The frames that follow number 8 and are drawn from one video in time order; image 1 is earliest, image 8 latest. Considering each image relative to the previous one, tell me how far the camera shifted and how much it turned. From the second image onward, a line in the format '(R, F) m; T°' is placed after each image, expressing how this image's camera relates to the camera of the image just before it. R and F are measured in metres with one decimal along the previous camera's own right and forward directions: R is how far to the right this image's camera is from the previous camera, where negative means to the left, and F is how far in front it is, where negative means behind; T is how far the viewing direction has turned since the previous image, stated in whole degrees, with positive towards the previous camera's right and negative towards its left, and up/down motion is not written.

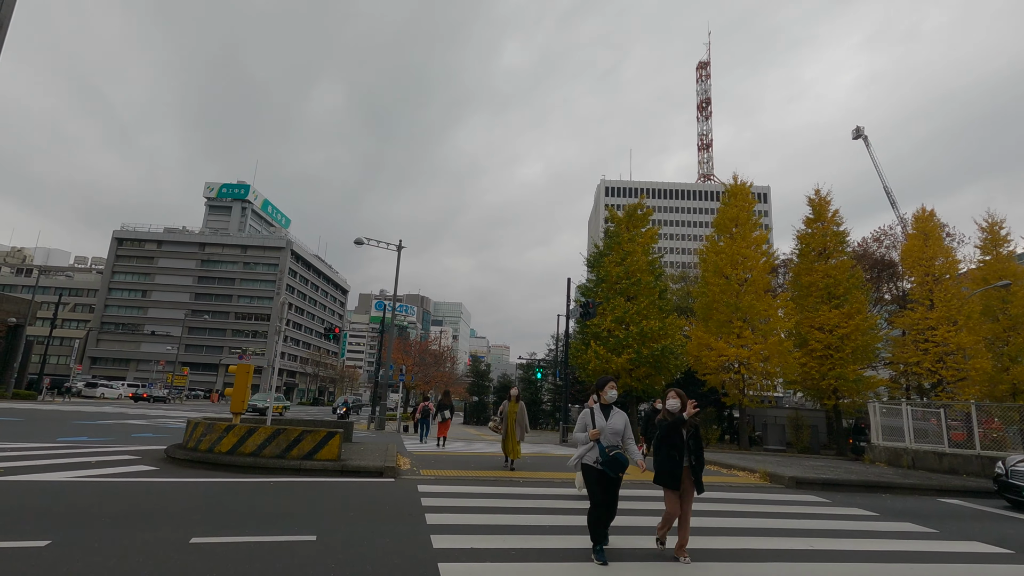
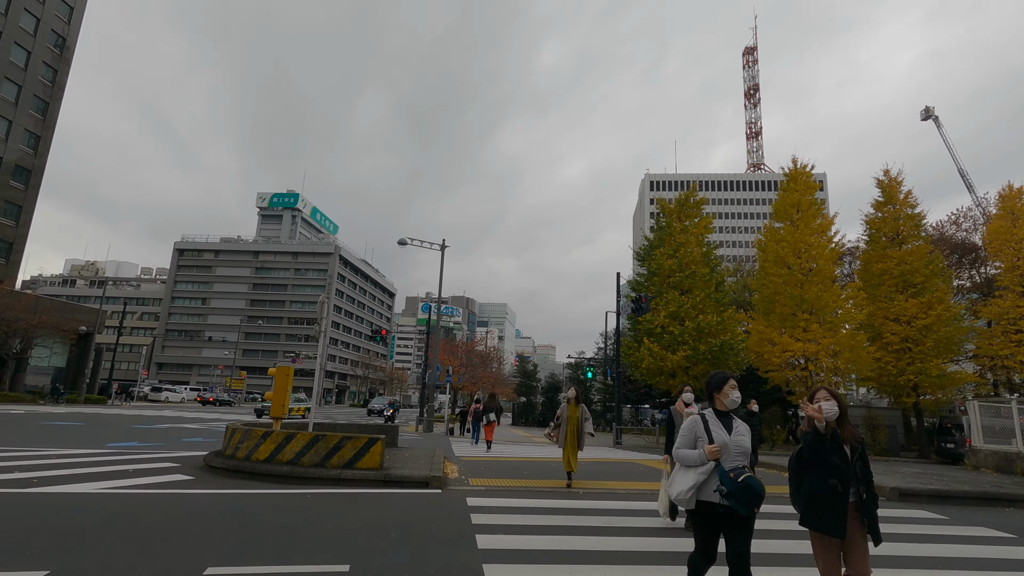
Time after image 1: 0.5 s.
(-0.1, +0.8) m; -5°
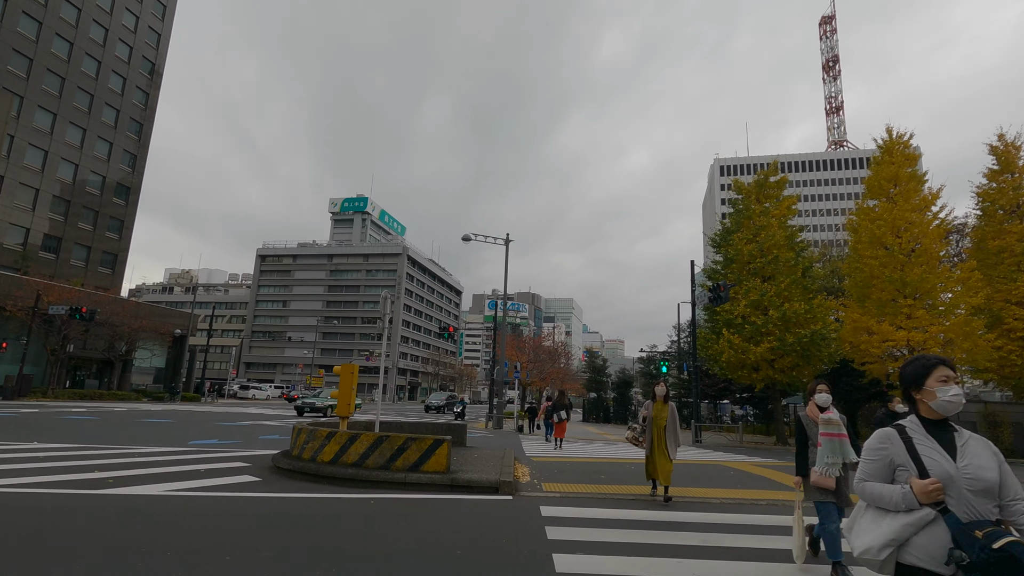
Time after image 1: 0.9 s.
(-0.1, +0.6) m; -7°
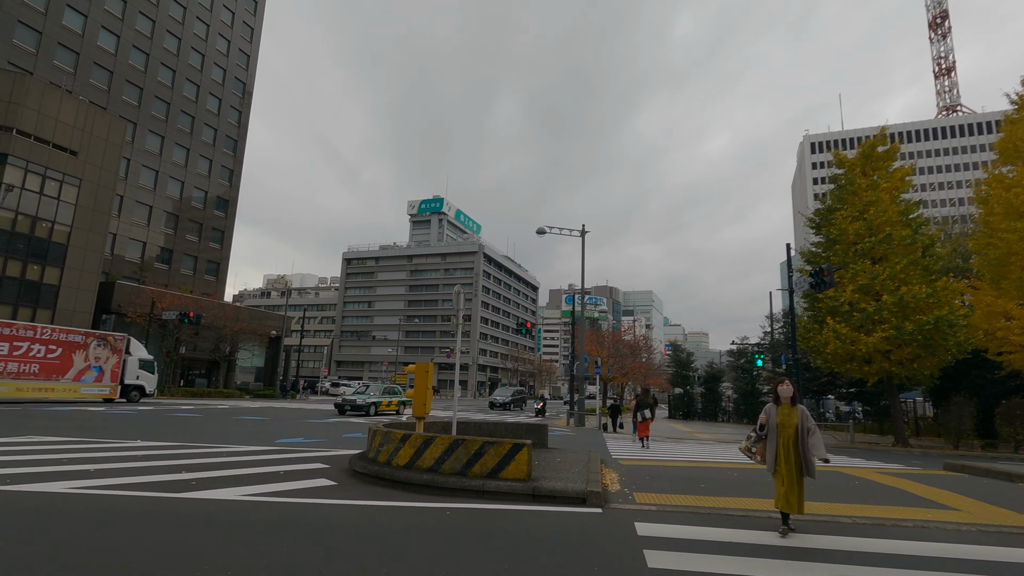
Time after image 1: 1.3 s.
(-0.1, +0.6) m; -8°
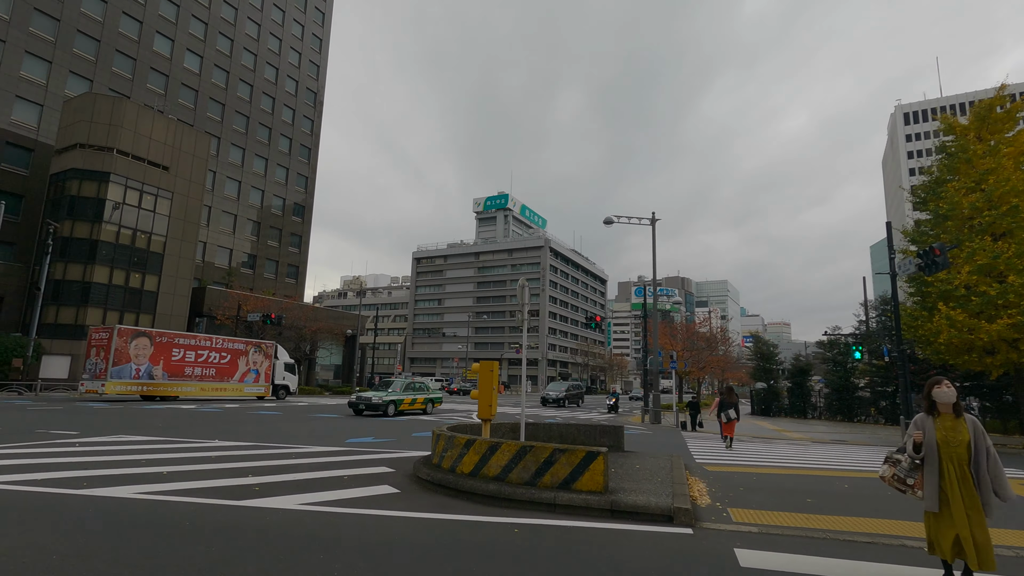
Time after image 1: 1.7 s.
(0.0, +0.6) m; -7°
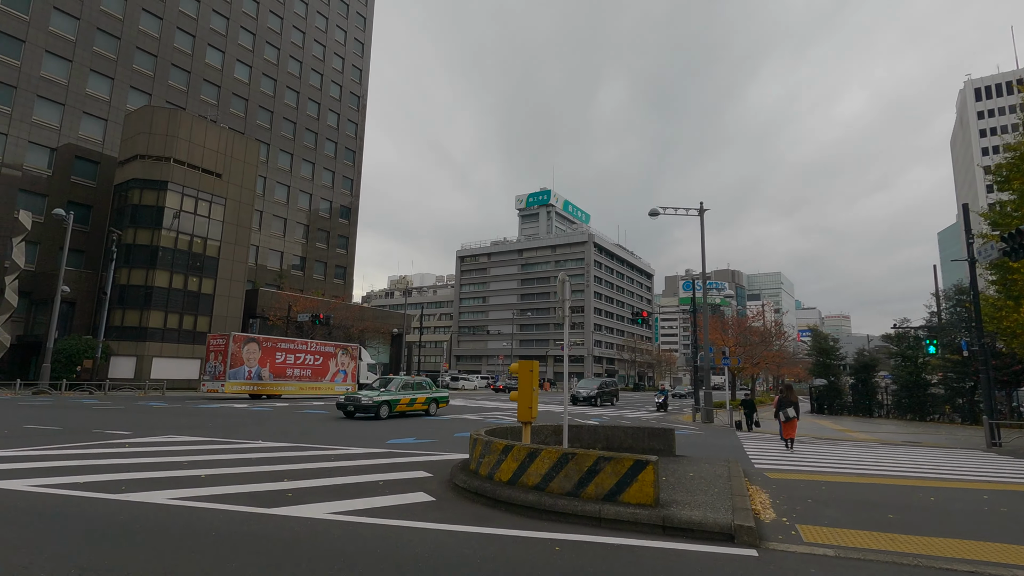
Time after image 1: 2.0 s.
(+0.1, +0.4) m; -5°
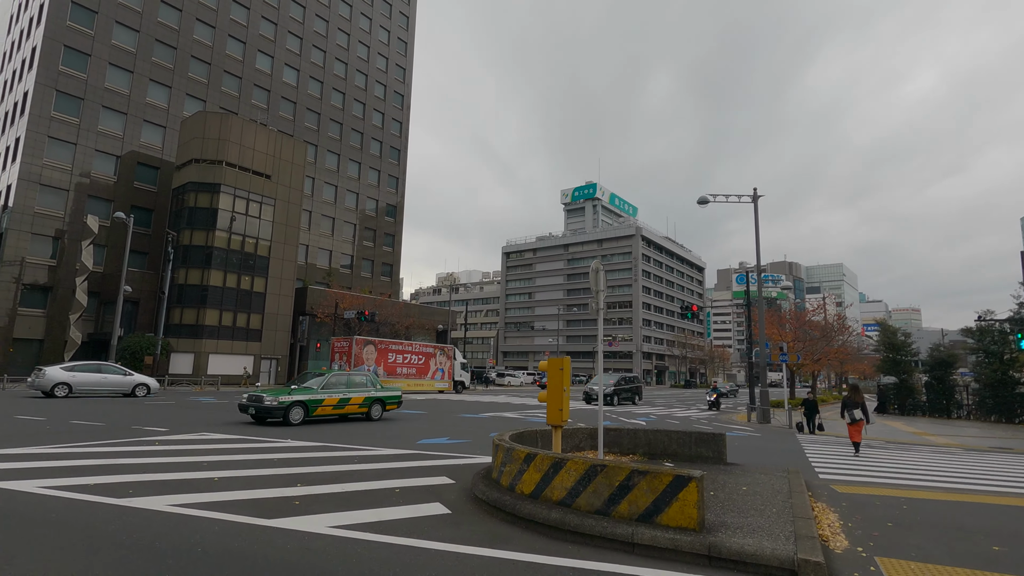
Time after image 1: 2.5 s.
(+0.3, +0.7) m; -5°
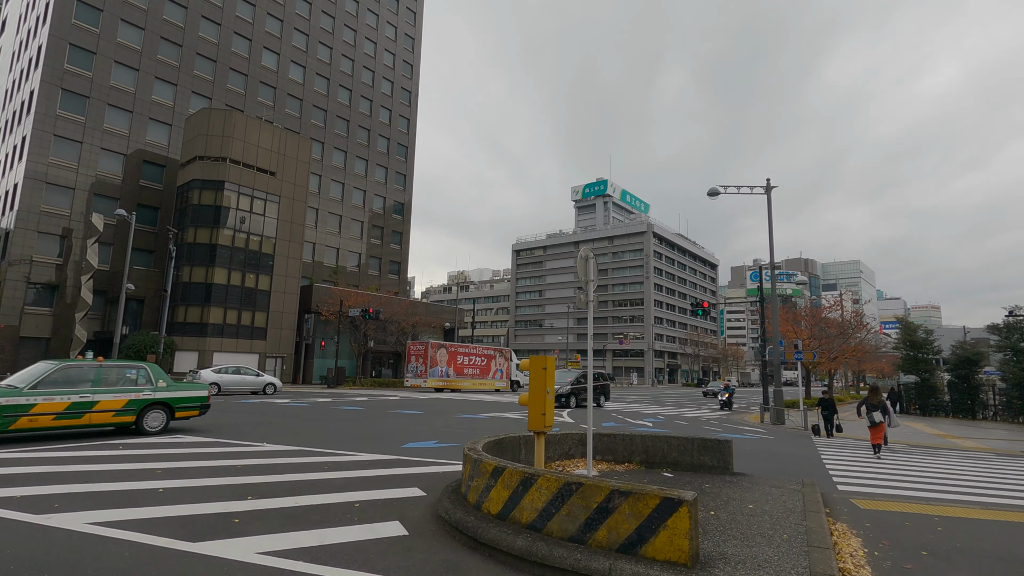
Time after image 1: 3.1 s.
(+0.4, +0.7) m; -1°
